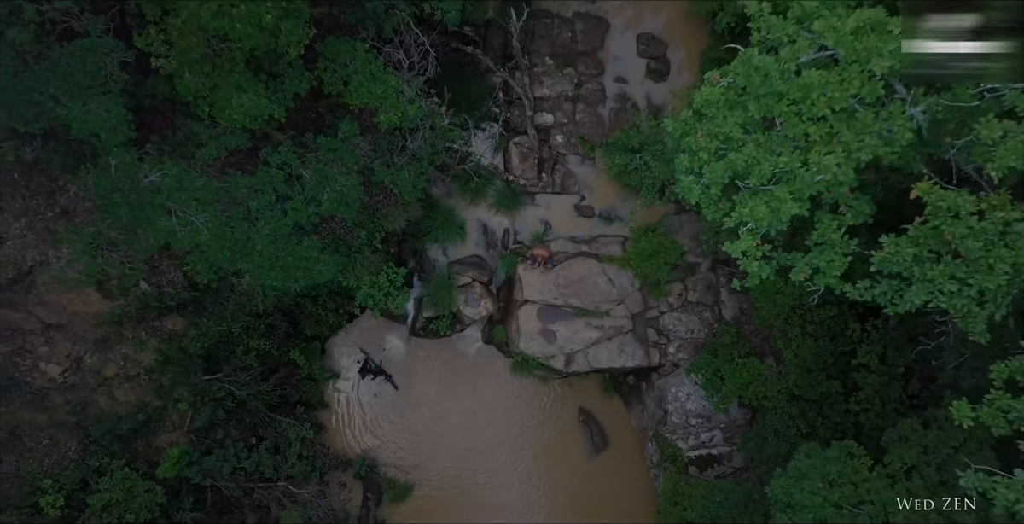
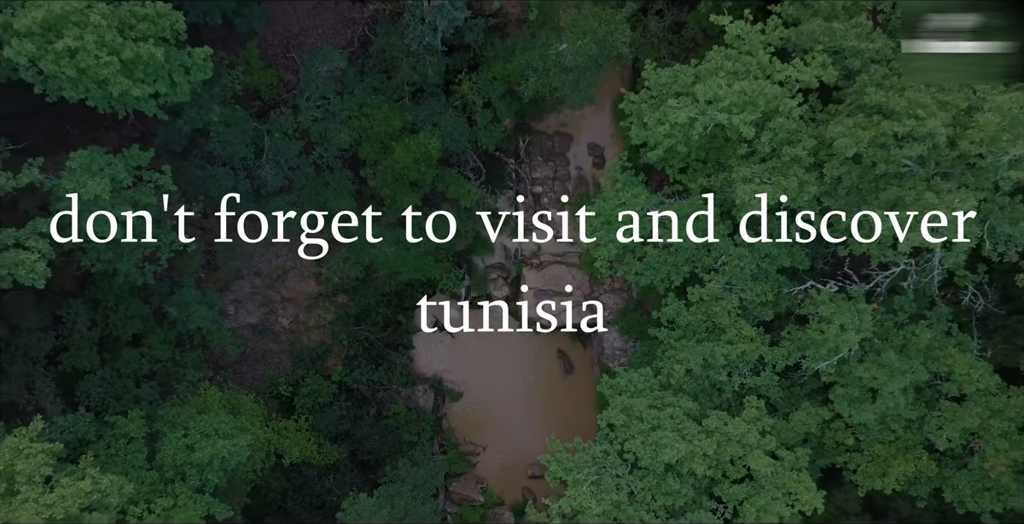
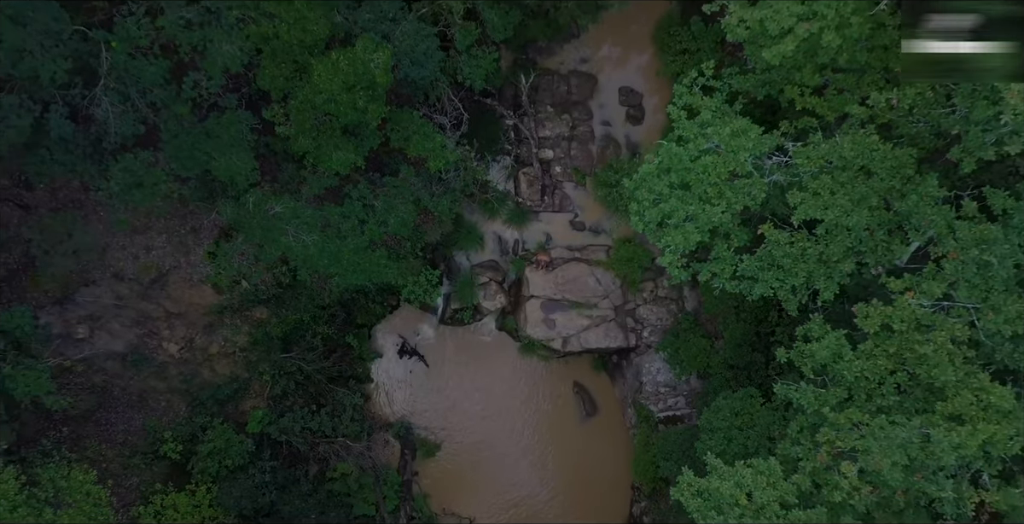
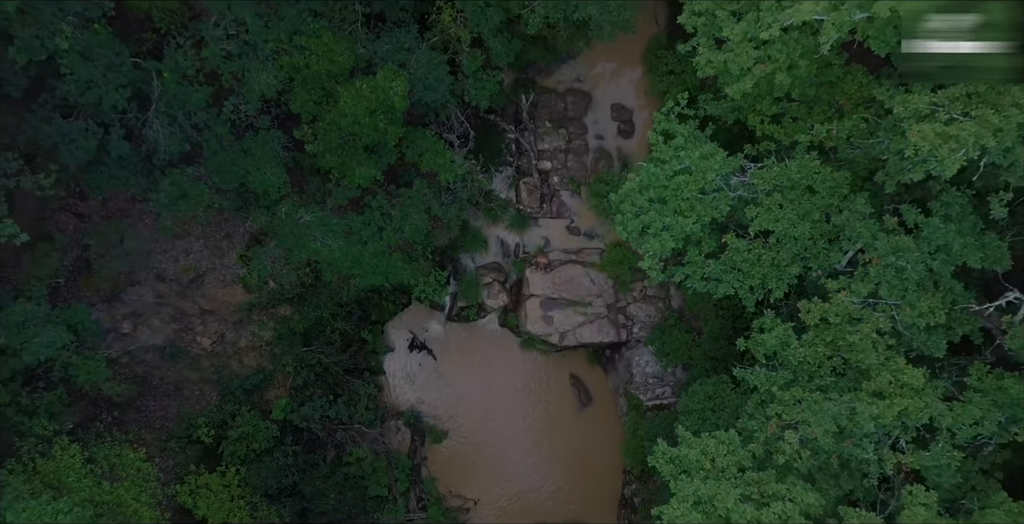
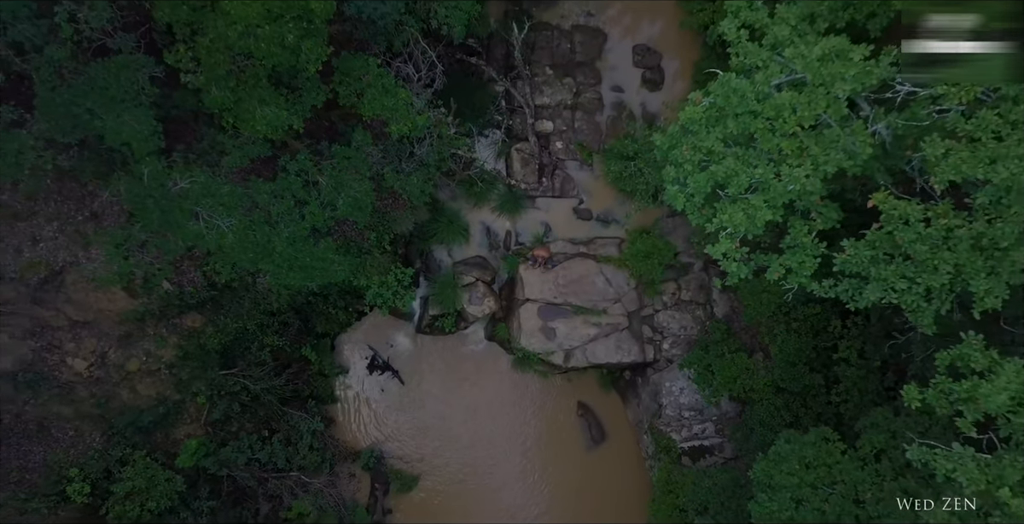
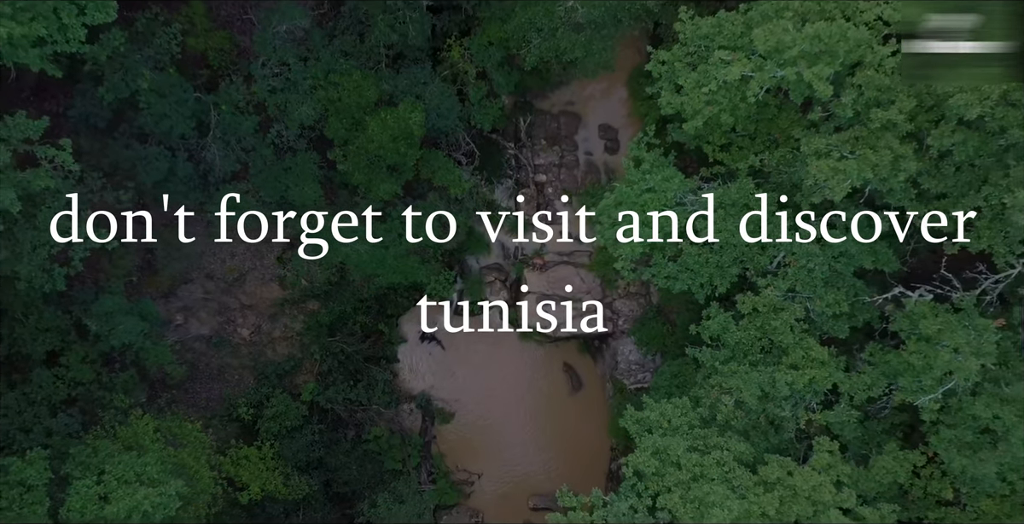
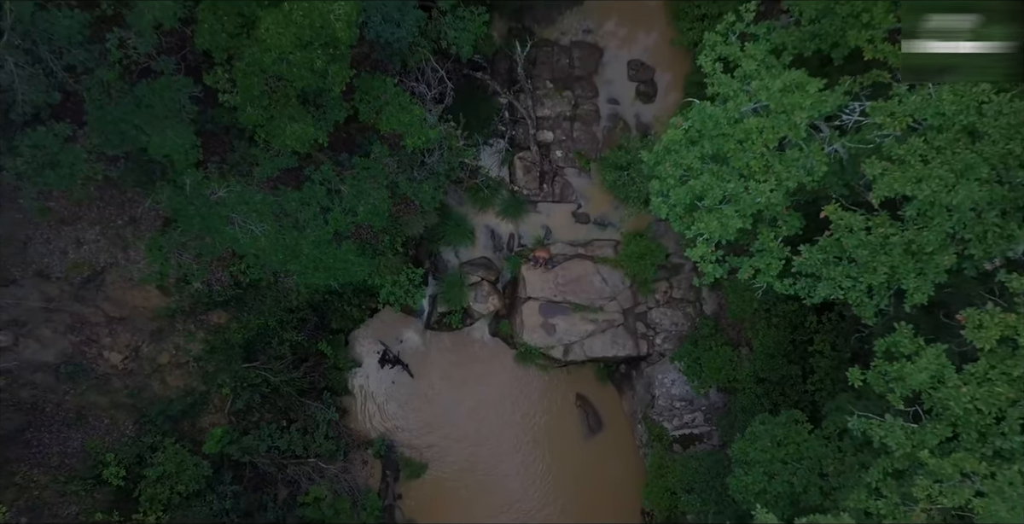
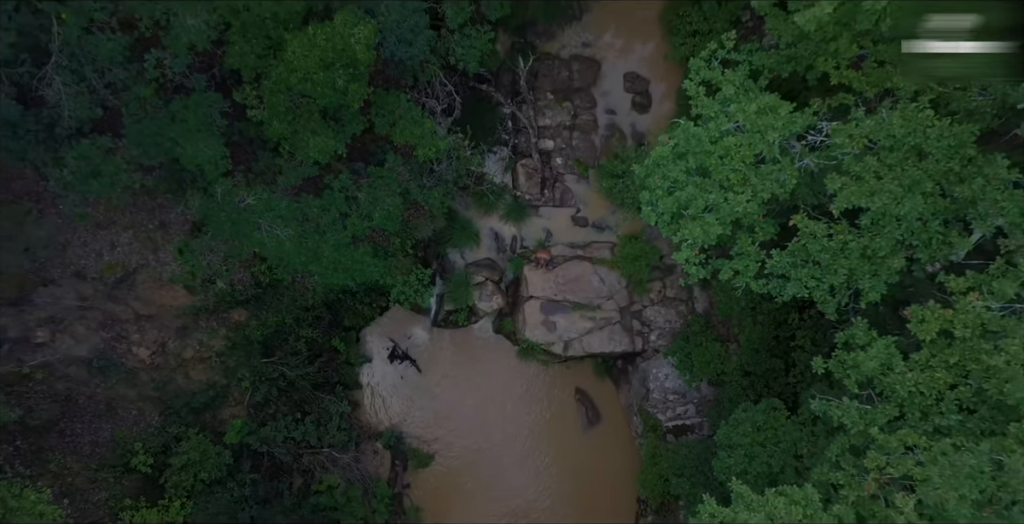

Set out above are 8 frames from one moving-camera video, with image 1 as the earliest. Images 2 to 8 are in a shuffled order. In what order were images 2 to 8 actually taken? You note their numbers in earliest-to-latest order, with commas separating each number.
5, 7, 8, 3, 4, 6, 2
